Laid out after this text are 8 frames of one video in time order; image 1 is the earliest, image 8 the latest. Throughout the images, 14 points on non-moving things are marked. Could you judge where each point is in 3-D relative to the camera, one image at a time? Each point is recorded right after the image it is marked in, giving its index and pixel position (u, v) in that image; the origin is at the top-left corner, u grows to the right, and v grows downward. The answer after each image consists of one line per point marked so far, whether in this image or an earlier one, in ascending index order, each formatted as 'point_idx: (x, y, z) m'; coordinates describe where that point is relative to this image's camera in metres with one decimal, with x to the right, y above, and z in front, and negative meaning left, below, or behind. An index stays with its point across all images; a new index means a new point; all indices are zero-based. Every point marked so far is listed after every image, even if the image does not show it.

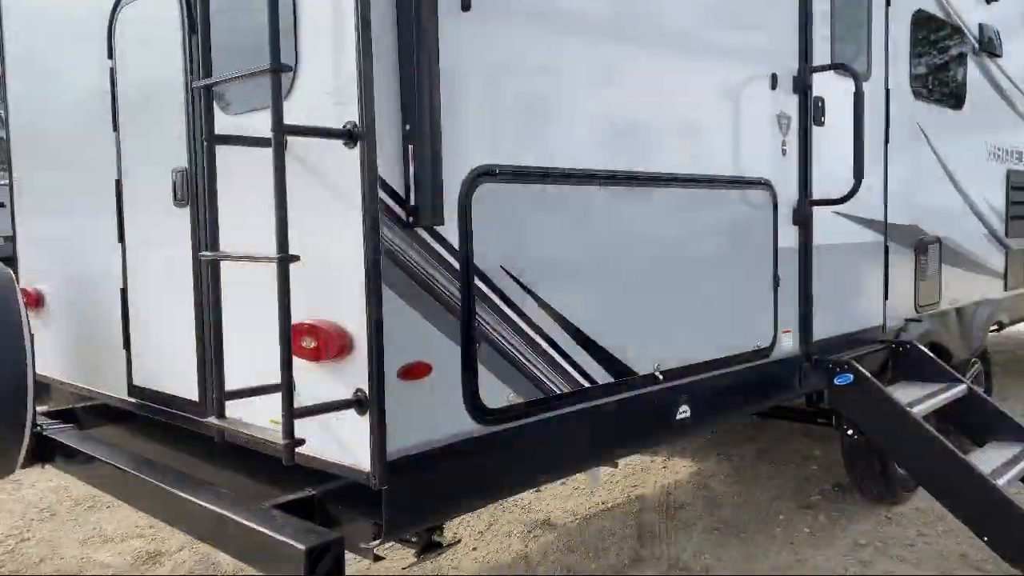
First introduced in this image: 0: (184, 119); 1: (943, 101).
0: (-0.8, +0.4, +2.2) m
1: (+2.0, +0.9, +3.9) m
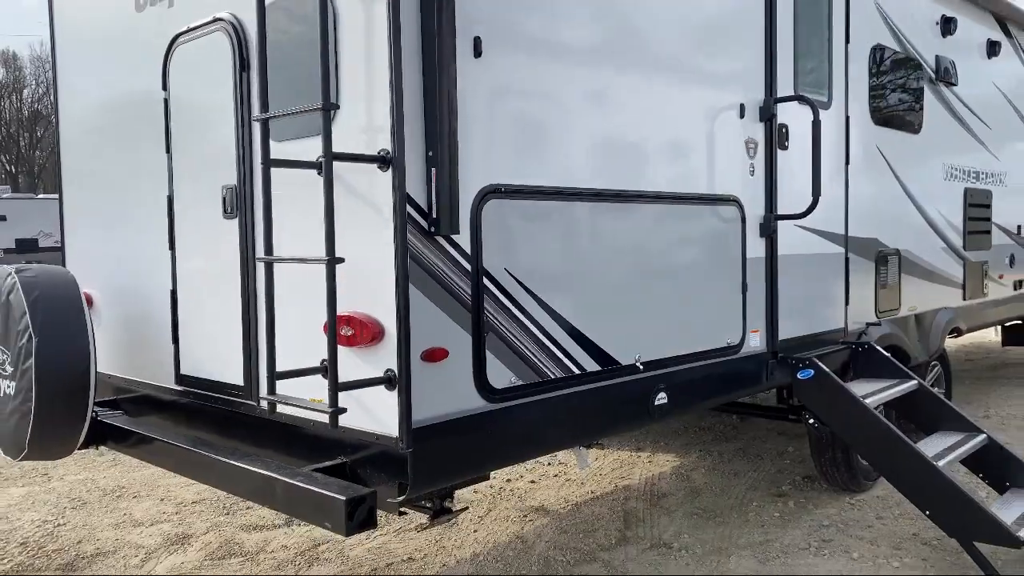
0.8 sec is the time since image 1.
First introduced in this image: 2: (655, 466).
0: (-0.8, +0.4, +2.5) m
1: (+2.0, +0.8, +4.3) m
2: (+0.8, -0.9, +4.5) m
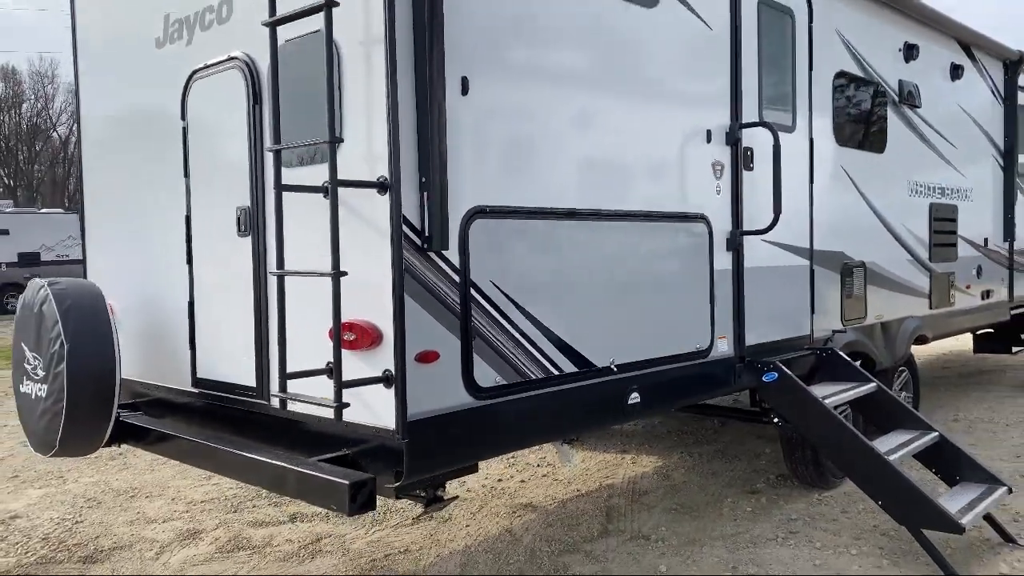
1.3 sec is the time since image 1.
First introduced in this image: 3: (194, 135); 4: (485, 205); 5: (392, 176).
0: (-0.9, +0.4, +2.8) m
1: (+1.9, +0.8, +4.6) m
2: (+0.7, -1.0, +4.8) m
3: (-1.1, +0.5, +3.0) m
4: (-0.1, +0.3, +2.6) m
5: (-0.3, +0.3, +2.3) m
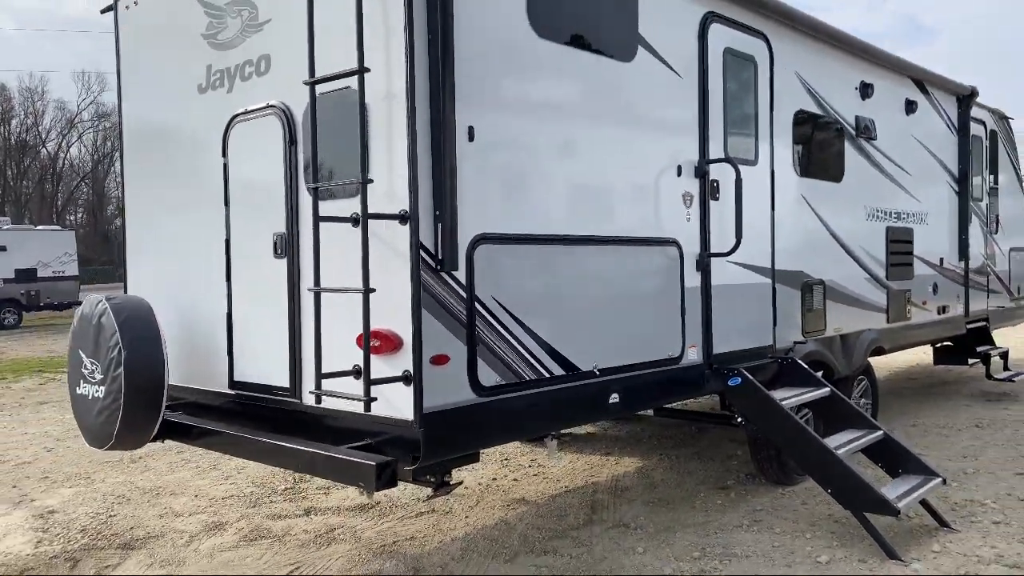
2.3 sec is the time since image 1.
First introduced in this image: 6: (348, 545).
0: (-0.9, +0.3, +3.3) m
1: (+1.9, +0.7, +5.1) m
2: (+0.7, -1.1, +5.3) m
3: (-1.1, +0.5, +3.5) m
4: (-0.1, +0.2, +3.1) m
5: (-0.3, +0.3, +2.8) m
6: (-0.8, -1.2, +4.2) m
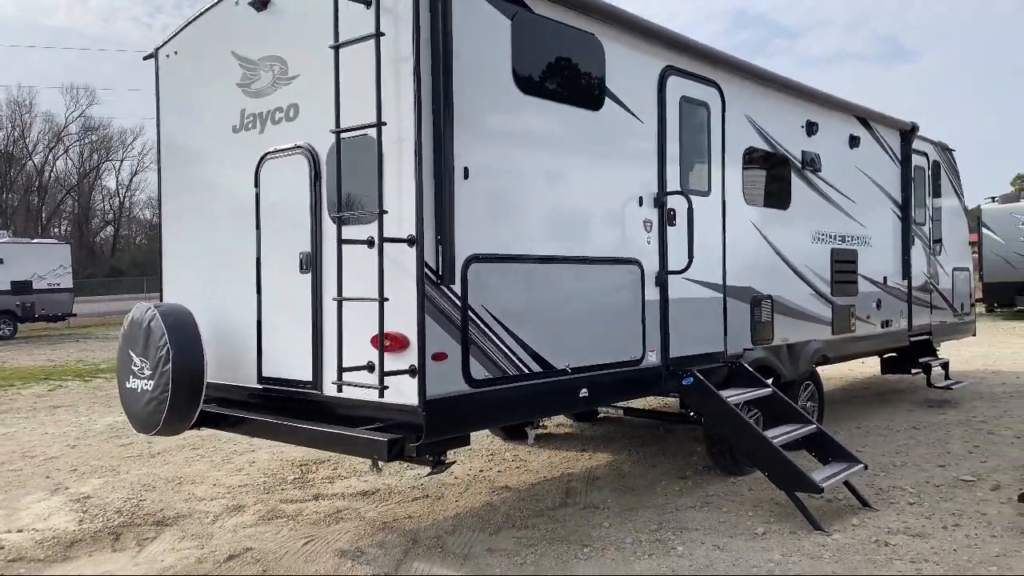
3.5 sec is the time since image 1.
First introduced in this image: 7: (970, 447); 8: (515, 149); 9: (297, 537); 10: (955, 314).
0: (-0.9, +0.3, +3.9) m
1: (+1.8, +0.6, +5.9) m
2: (+0.6, -1.2, +5.9) m
3: (-1.2, +0.4, +4.2) m
4: (-0.1, +0.2, +3.7) m
5: (-0.4, +0.2, +3.5) m
6: (-0.9, -1.3, +4.8) m
7: (+3.2, -1.1, +6.1) m
8: (0.0, +0.6, +3.9) m
9: (-1.1, -1.3, +4.6) m
10: (+4.5, -0.3, +8.8) m
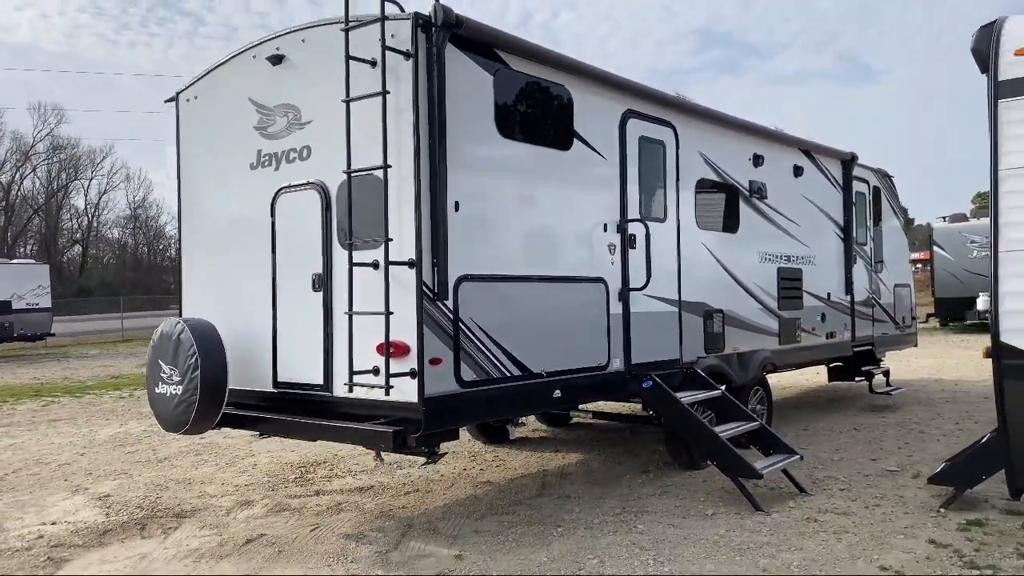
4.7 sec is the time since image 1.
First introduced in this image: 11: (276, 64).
0: (-1.0, +0.2, +4.6) m
1: (+1.6, +0.5, +6.6) m
2: (+0.4, -1.3, +6.6) m
3: (-1.3, +0.3, +4.8) m
4: (-0.2, +0.1, +4.4) m
5: (-0.5, +0.1, +4.1) m
6: (-1.0, -1.4, +5.4) m
7: (+3.1, -1.2, +6.8) m
8: (-0.1, +0.6, +4.6) m
9: (-1.2, -1.4, +5.2) m
10: (+4.3, -0.4, +9.6) m
11: (-1.3, +1.3, +4.8) m
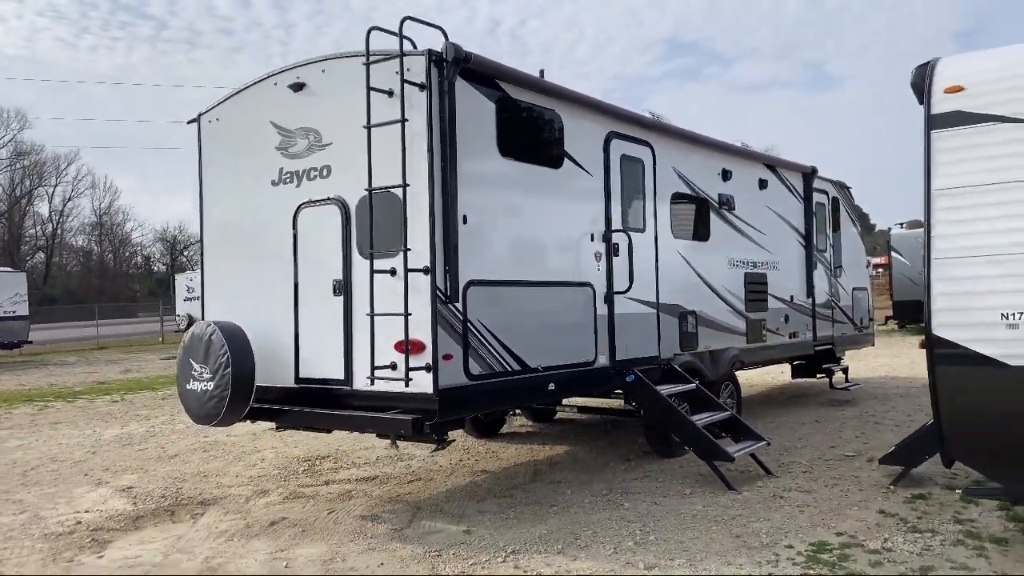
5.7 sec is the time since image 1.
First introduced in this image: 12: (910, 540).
0: (-1.0, +0.2, +5.1) m
1: (+1.6, +0.4, +7.2) m
2: (+0.3, -1.3, +7.1) m
3: (-1.3, +0.3, +5.3) m
4: (-0.2, +0.1, +4.9) m
5: (-0.4, +0.1, +4.6) m
6: (-1.0, -1.4, +5.9) m
7: (+3.0, -1.3, +7.5) m
8: (-0.1, +0.5, +5.2) m
9: (-1.3, -1.5, +5.7) m
10: (+4.1, -0.5, +10.3) m
11: (-1.3, +1.2, +5.3) m
12: (+2.1, -1.3, +4.5) m
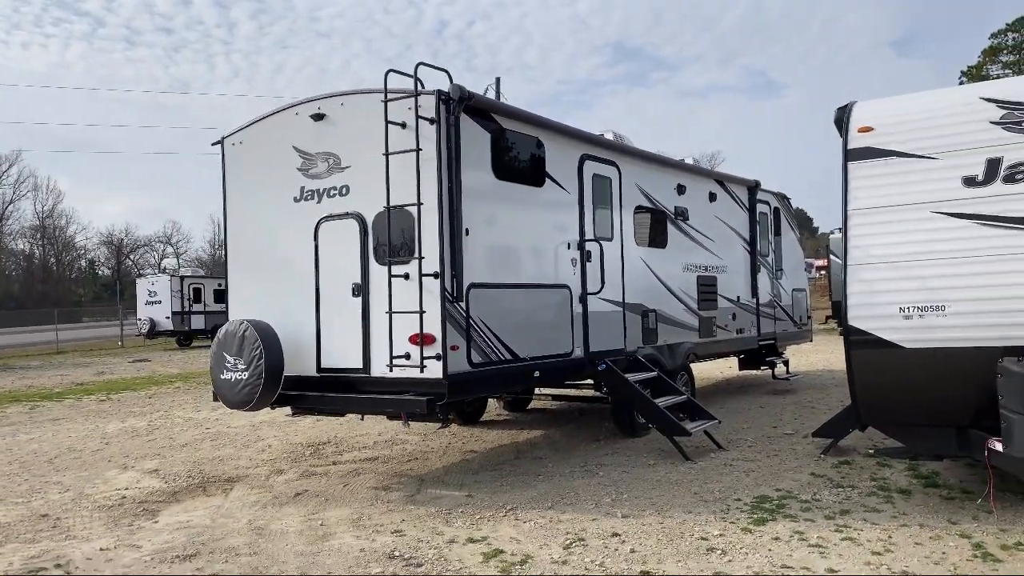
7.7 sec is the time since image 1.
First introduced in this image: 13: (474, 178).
0: (-1.1, +0.2, +5.9) m
1: (+1.4, +0.4, +8.2) m
2: (+0.2, -1.4, +8.0) m
3: (-1.4, +0.3, +6.1) m
4: (-0.3, 0.0, +5.8) m
5: (-0.5, +0.1, +5.5) m
6: (-1.1, -1.5, +6.7) m
7: (+2.8, -1.3, +8.5) m
8: (-0.1, +0.5, +6.1) m
9: (-1.3, -1.5, +6.5) m
10: (+3.7, -0.5, +11.4) m
11: (-1.4, +1.2, +6.1) m
12: (+2.1, -1.3, +5.5) m
13: (-0.3, +0.8, +5.9) m
